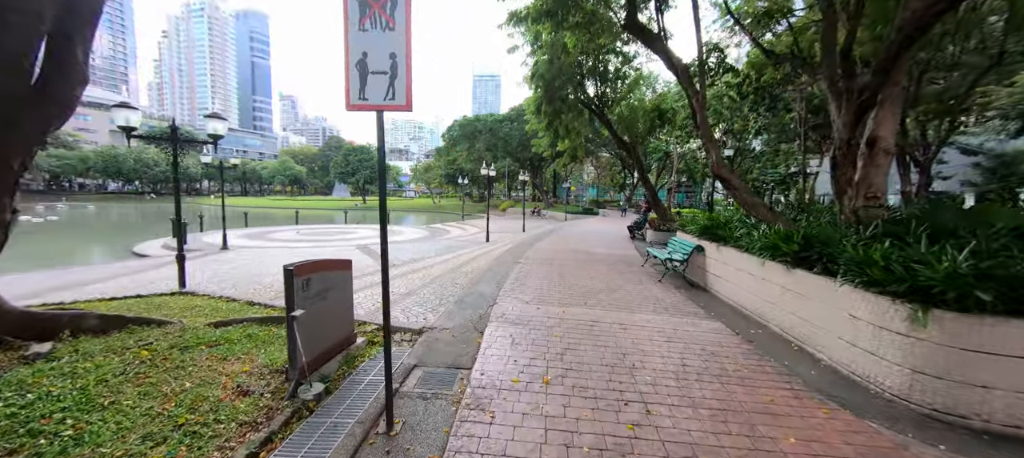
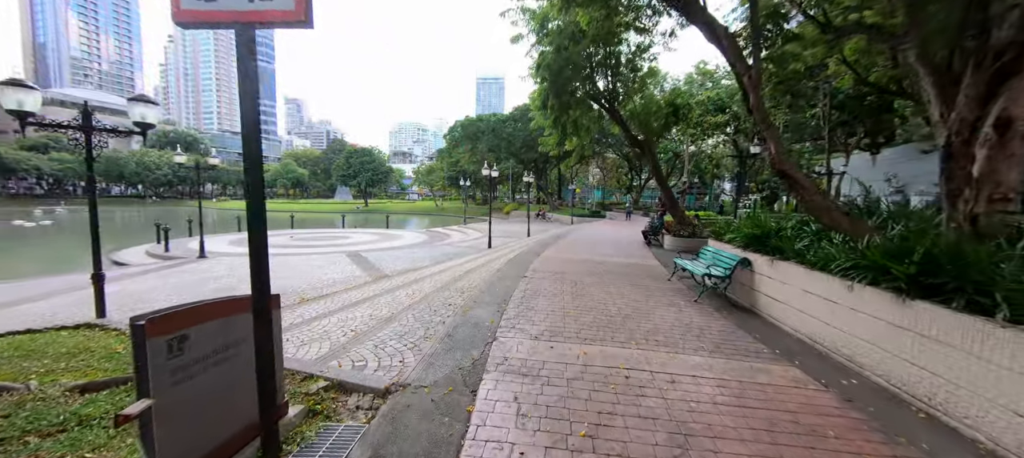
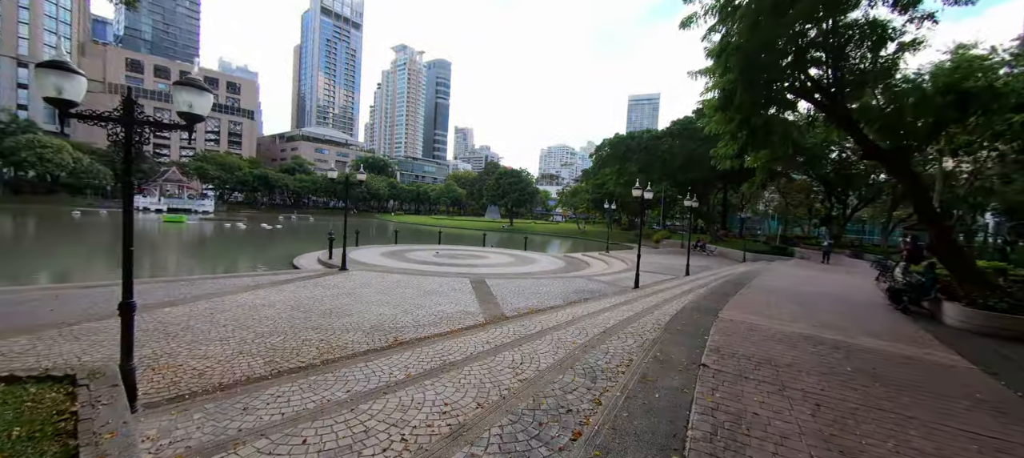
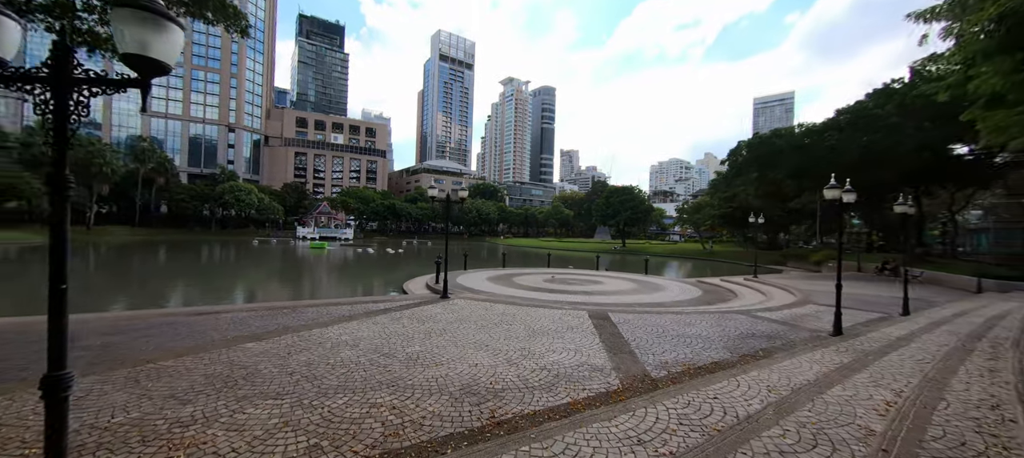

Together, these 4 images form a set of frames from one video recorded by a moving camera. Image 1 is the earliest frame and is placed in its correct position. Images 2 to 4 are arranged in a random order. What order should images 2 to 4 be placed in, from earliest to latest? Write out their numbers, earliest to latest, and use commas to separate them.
2, 3, 4
